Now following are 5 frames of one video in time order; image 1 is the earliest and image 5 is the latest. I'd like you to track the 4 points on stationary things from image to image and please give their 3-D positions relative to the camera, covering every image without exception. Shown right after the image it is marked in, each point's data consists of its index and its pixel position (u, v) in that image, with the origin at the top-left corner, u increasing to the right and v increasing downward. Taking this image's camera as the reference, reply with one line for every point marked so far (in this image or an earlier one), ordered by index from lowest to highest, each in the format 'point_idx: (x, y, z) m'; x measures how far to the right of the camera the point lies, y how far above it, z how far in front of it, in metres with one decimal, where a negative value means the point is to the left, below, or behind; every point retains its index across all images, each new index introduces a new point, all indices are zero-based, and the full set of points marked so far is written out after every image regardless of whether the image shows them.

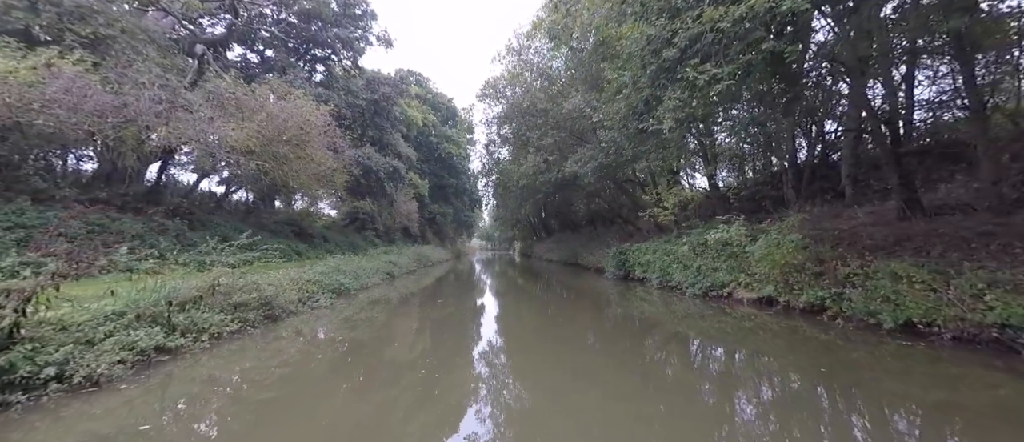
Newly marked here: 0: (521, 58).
0: (+0.4, +7.7, +17.4) m
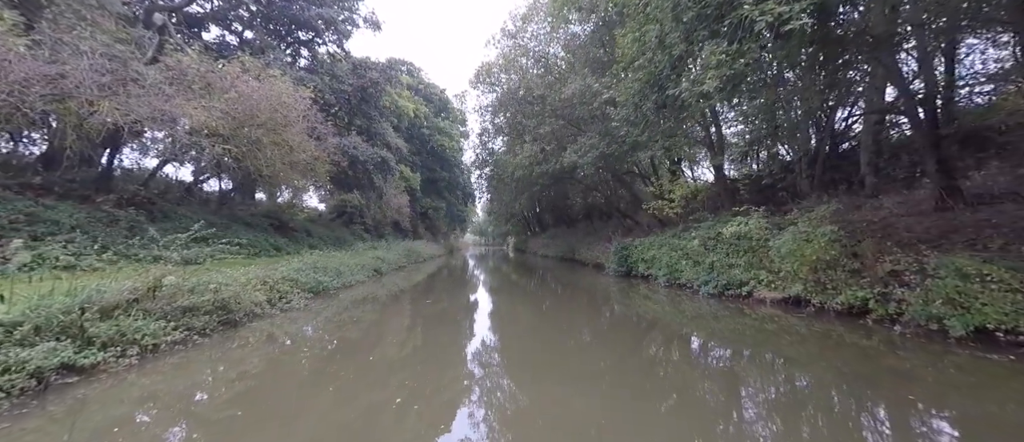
0: (+0.2, +8.0, +16.4) m
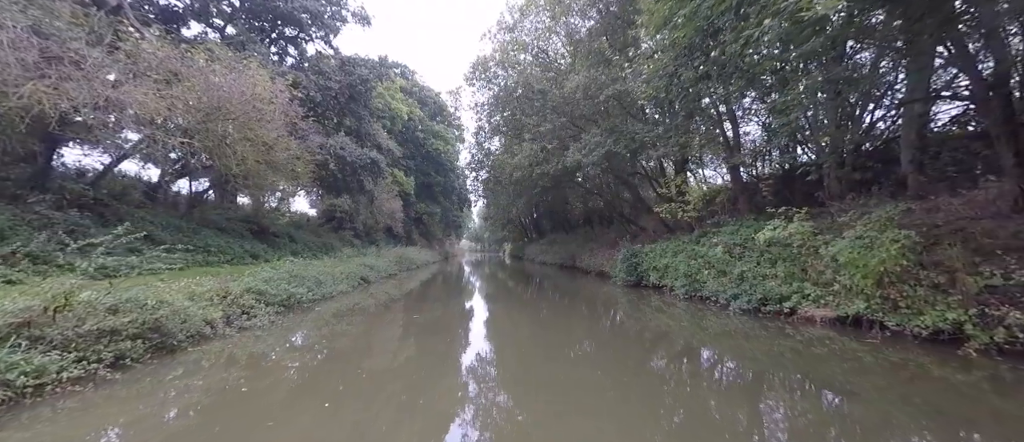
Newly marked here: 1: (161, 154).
0: (+0.1, +7.7, +15.5) m
1: (-9.5, +1.8, +10.0) m
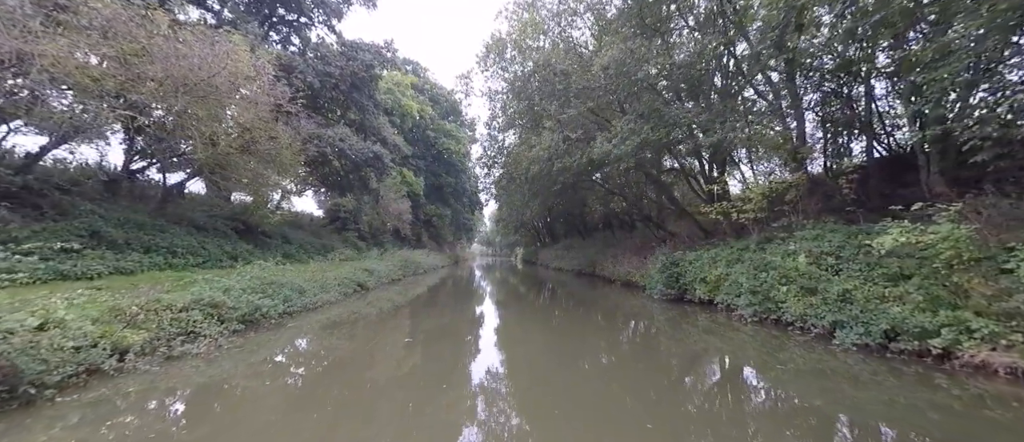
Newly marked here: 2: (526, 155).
0: (+0.7, +7.7, +13.8) m
1: (-9.0, +1.9, +8.5) m
2: (+0.5, +2.5, +14.5) m
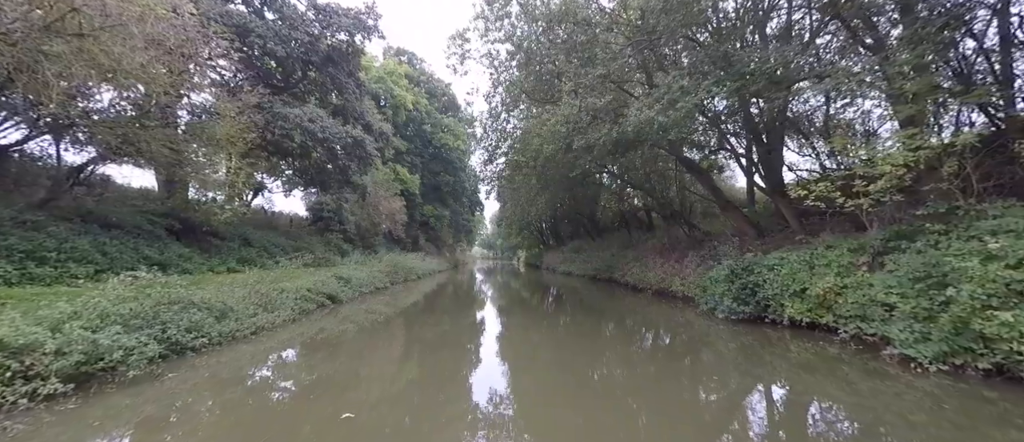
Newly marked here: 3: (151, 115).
0: (+0.9, +7.8, +11.1) m
1: (-8.8, +2.0, +5.9) m
2: (+0.7, +2.7, +11.8) m
3: (-7.5, +2.0, +7.8) m
